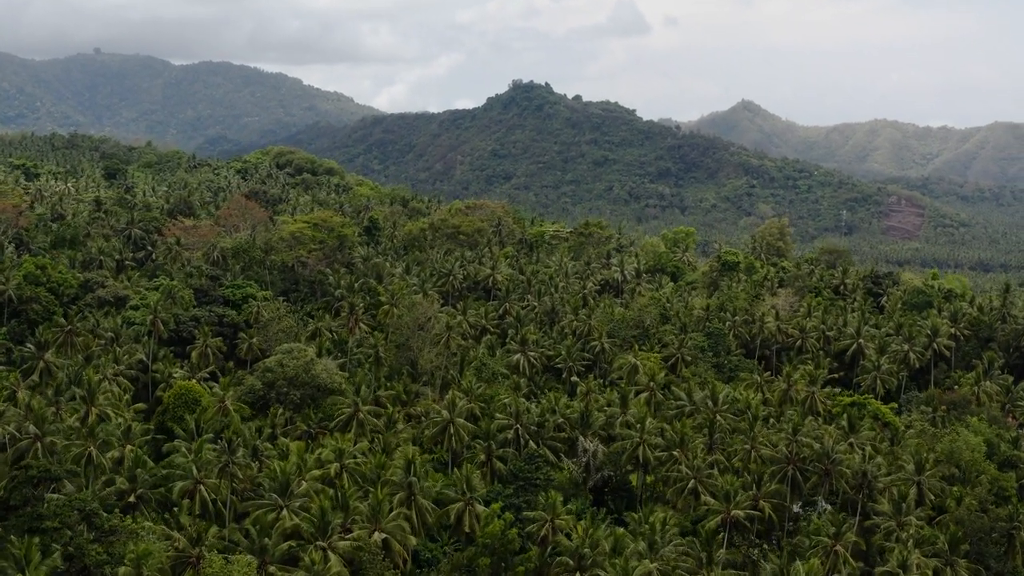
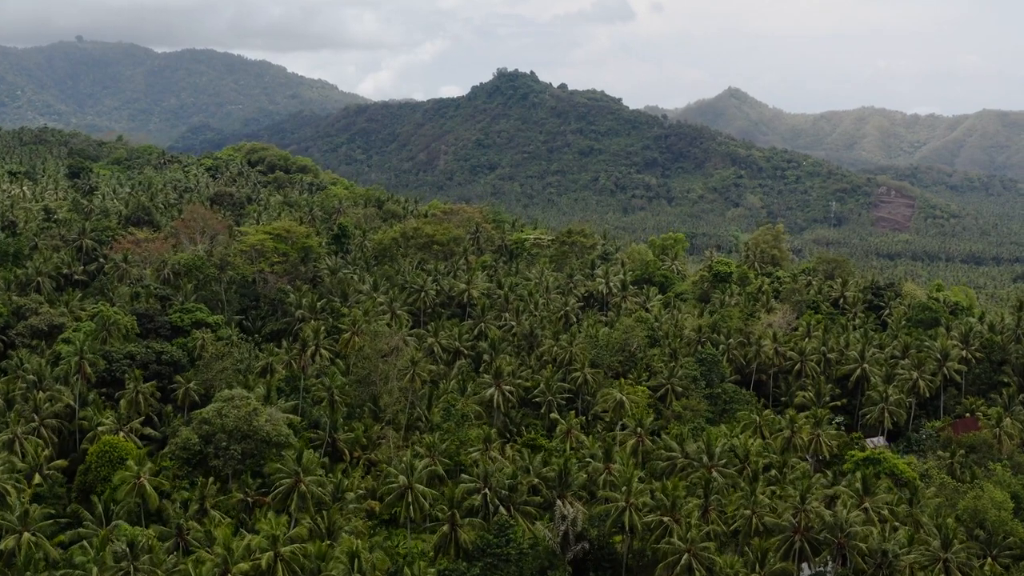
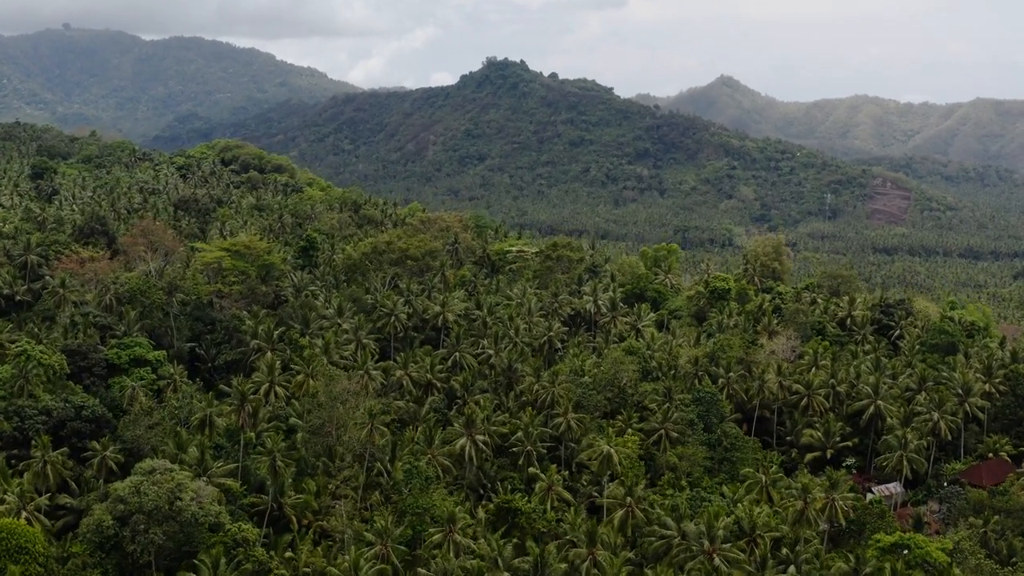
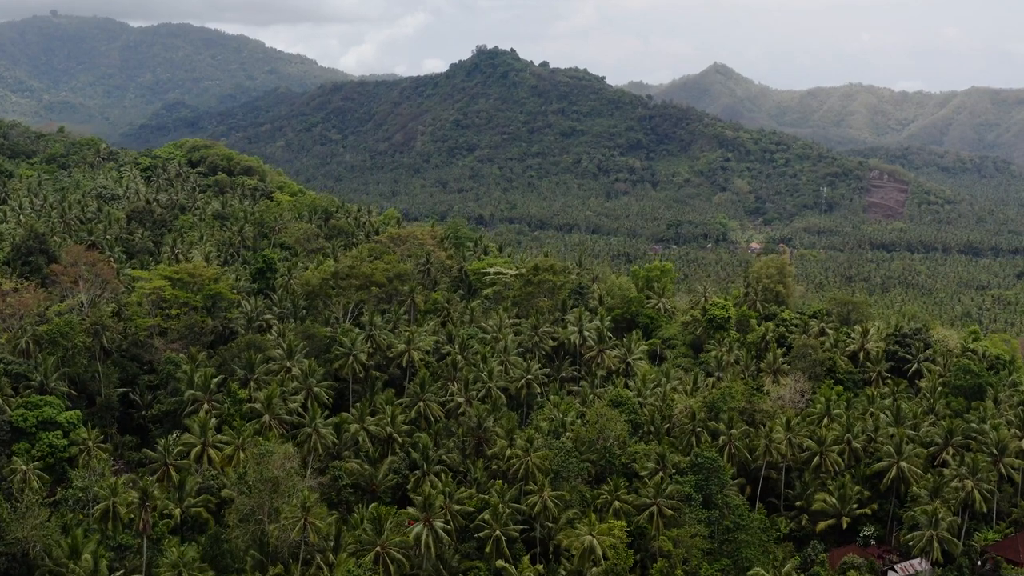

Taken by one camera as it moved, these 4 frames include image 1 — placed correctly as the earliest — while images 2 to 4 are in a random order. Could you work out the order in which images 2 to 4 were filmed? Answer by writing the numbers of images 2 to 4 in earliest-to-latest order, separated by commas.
2, 3, 4
